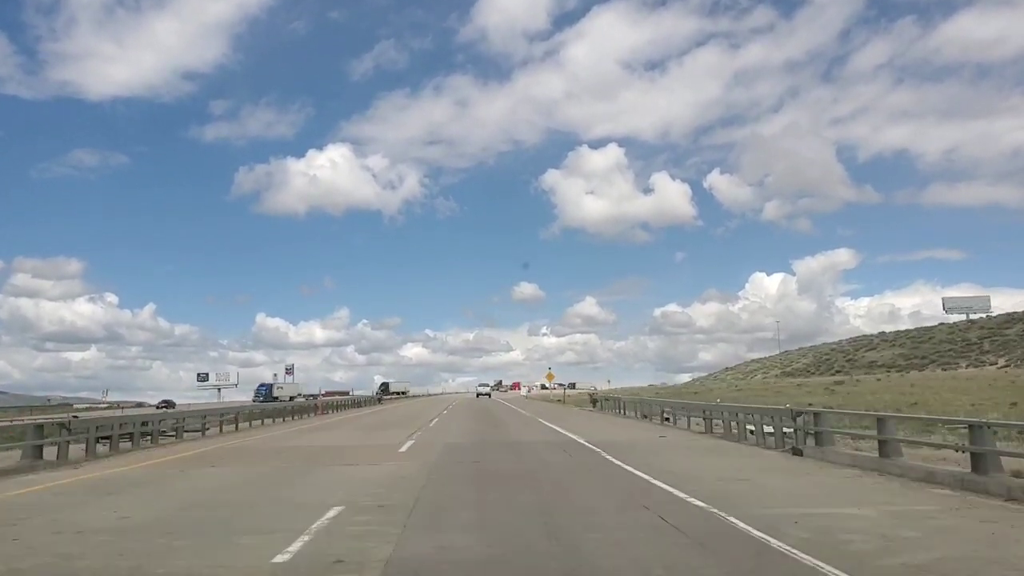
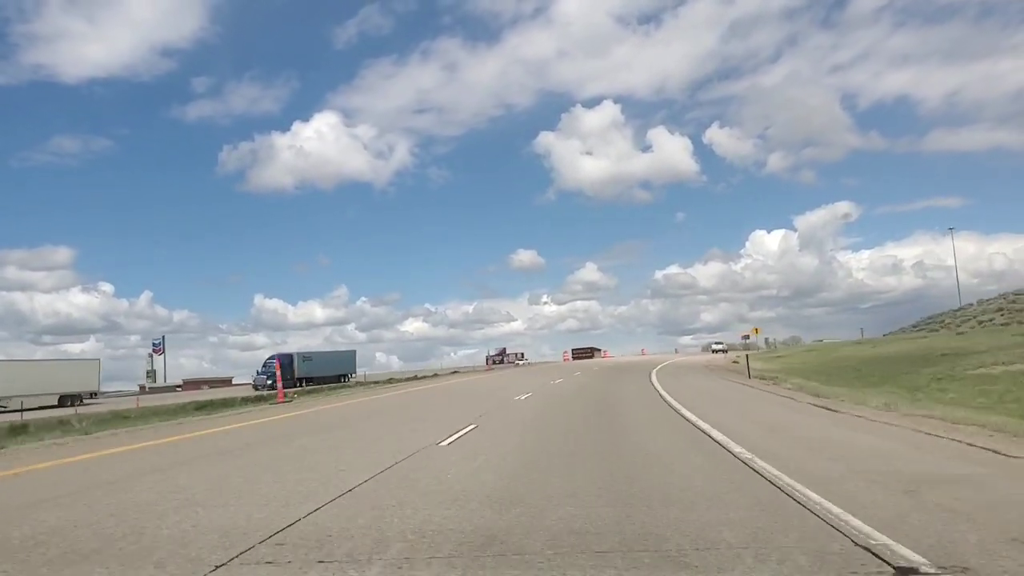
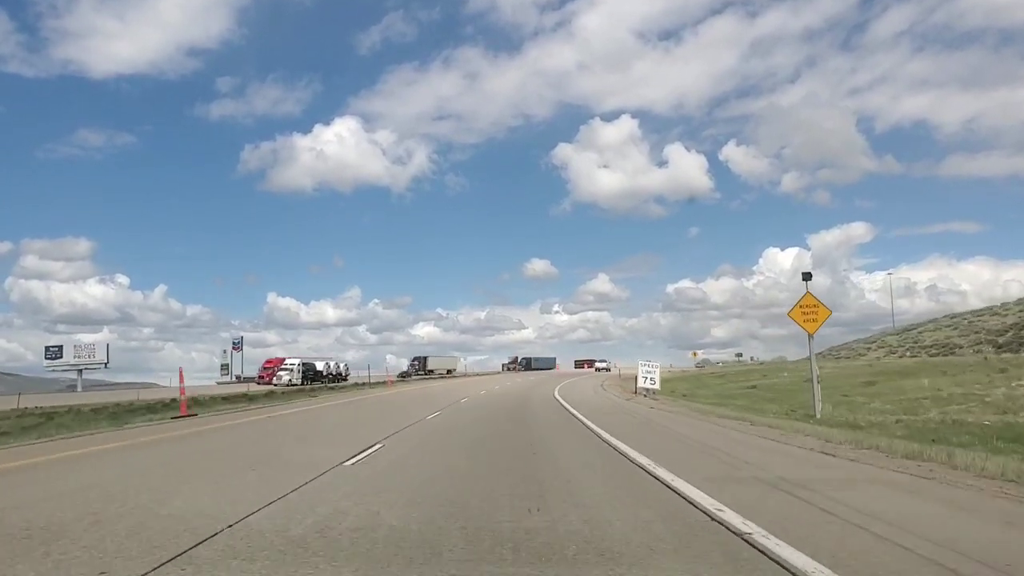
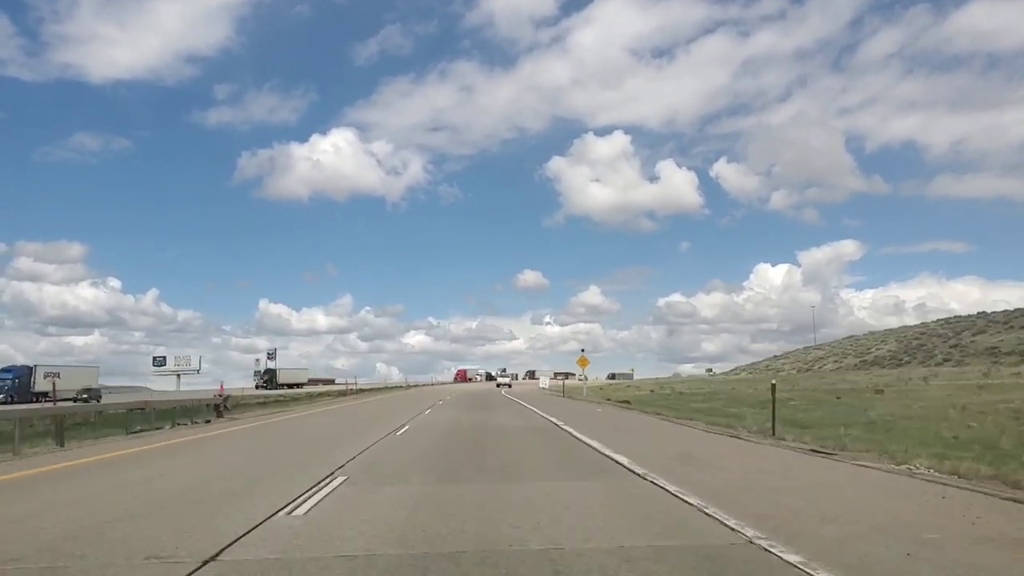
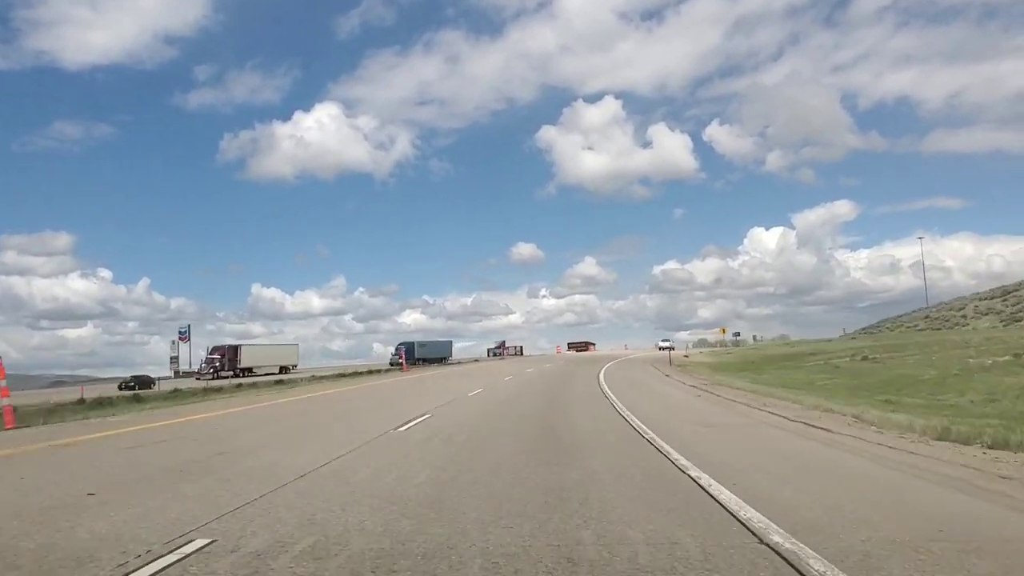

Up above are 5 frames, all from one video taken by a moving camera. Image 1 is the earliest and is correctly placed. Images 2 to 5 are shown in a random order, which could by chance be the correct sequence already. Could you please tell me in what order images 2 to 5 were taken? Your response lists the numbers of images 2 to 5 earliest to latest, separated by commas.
4, 3, 5, 2
